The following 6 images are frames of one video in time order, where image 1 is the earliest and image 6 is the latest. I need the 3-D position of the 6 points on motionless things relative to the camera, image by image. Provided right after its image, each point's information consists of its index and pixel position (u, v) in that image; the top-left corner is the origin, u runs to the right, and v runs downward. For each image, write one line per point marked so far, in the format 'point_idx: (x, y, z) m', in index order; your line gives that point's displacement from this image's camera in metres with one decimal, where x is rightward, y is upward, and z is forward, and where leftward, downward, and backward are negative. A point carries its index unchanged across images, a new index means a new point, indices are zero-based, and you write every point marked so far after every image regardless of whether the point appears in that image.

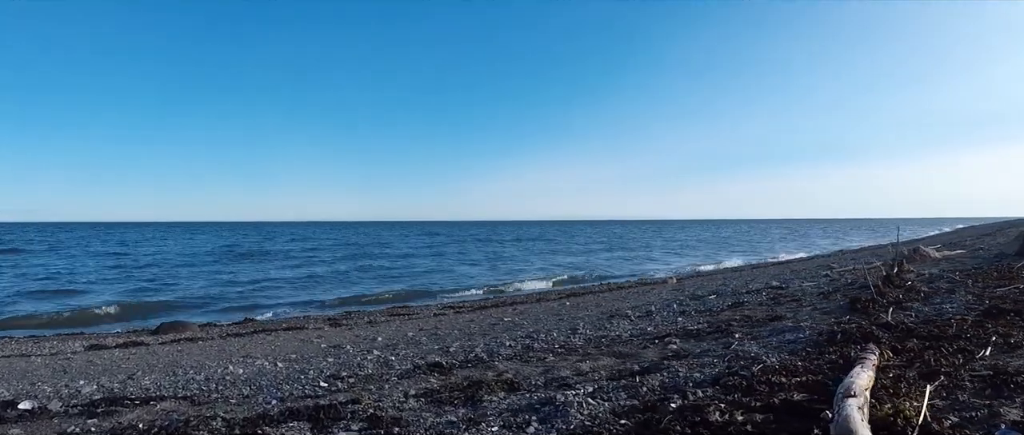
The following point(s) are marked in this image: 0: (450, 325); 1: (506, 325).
0: (-1.7, -3.0, +16.3) m
1: (0.0, -2.8, +14.6) m
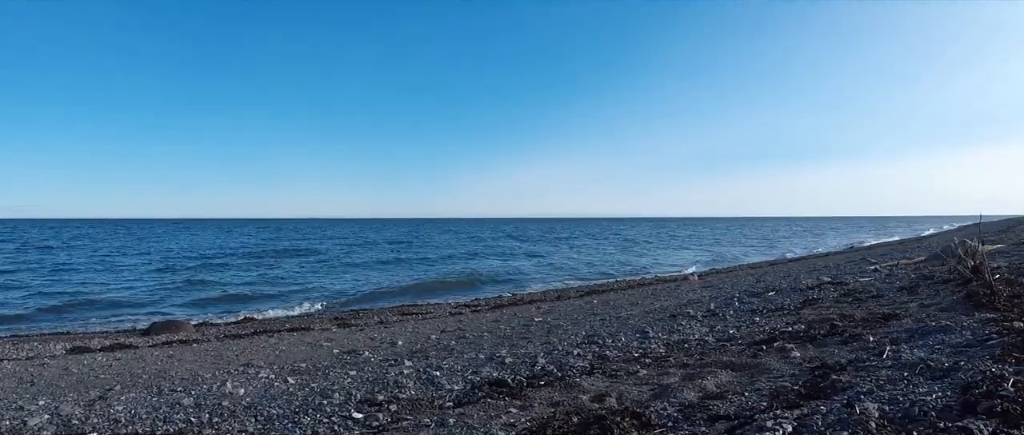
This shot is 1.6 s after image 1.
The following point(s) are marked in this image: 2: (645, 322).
0: (-0.9, -2.7, +14.5) m
1: (+0.8, -2.4, +12.8) m
2: (+2.8, -2.1, +11.6) m
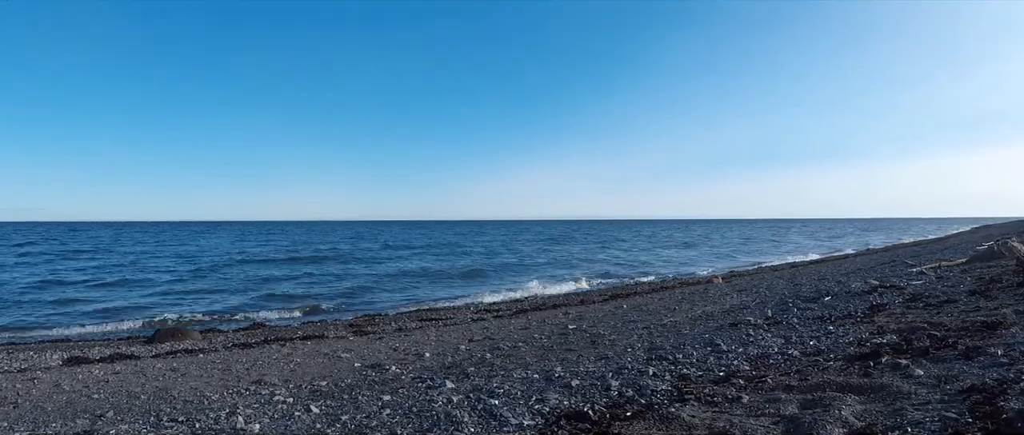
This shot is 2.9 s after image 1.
0: (-0.1, -2.7, +13.4) m
1: (+1.6, -2.4, +11.6) m
2: (+3.5, -2.1, +10.4) m
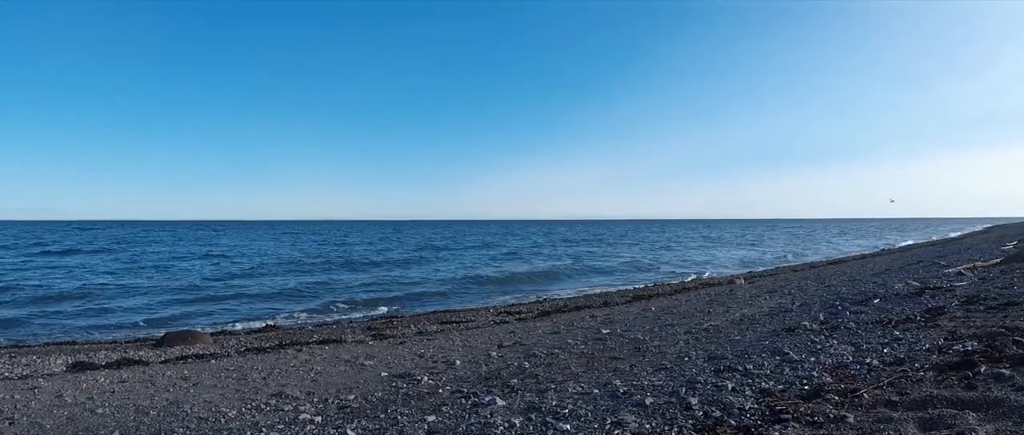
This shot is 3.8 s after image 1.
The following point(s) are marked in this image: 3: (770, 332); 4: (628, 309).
0: (+0.5, -2.6, +12.6) m
1: (+2.2, -2.3, +10.8) m
2: (+4.1, -2.0, +9.5) m
3: (+4.8, -2.1, +10.8) m
4: (+3.8, -3.0, +19.0) m
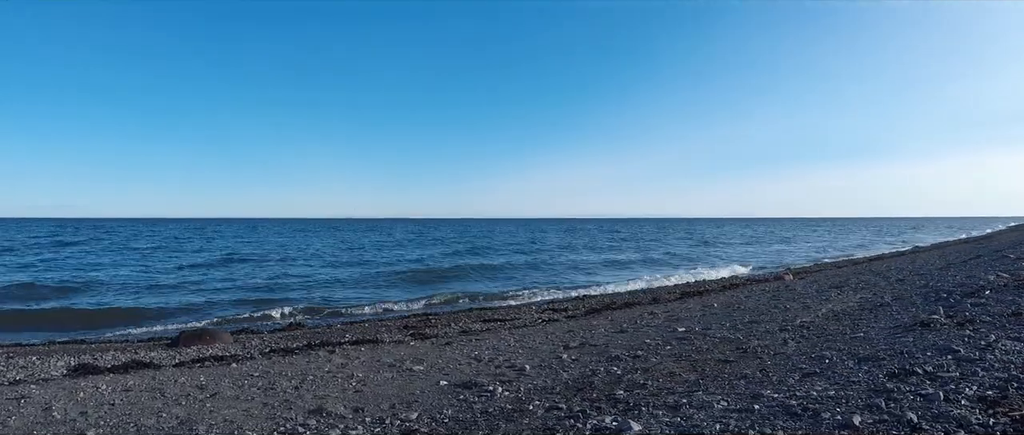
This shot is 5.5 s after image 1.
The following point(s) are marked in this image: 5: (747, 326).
0: (+1.7, -2.2, +10.8) m
1: (+3.3, -2.0, +9.0) m
2: (+5.2, -1.6, +7.7) m
3: (+5.9, -1.7, +8.9) m
4: (+5.1, -2.6, +17.1) m
5: (+4.6, -2.1, +11.4) m
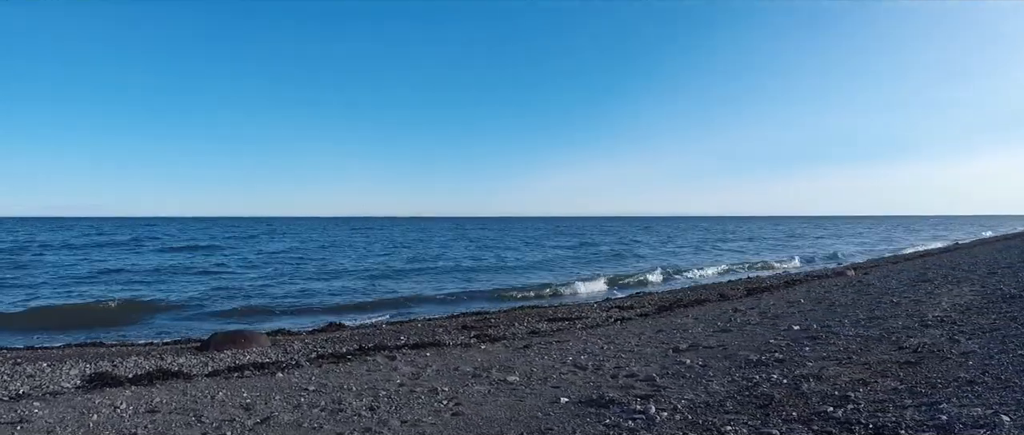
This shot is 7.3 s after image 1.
0: (+3.1, -1.9, +9.0) m
1: (+4.7, -1.6, +7.1) m
2: (+6.6, -1.3, +5.8) m
3: (+7.2, -1.3, +7.0) m
4: (+6.7, -2.2, +15.2) m
5: (+6.0, -1.7, +9.5) m
